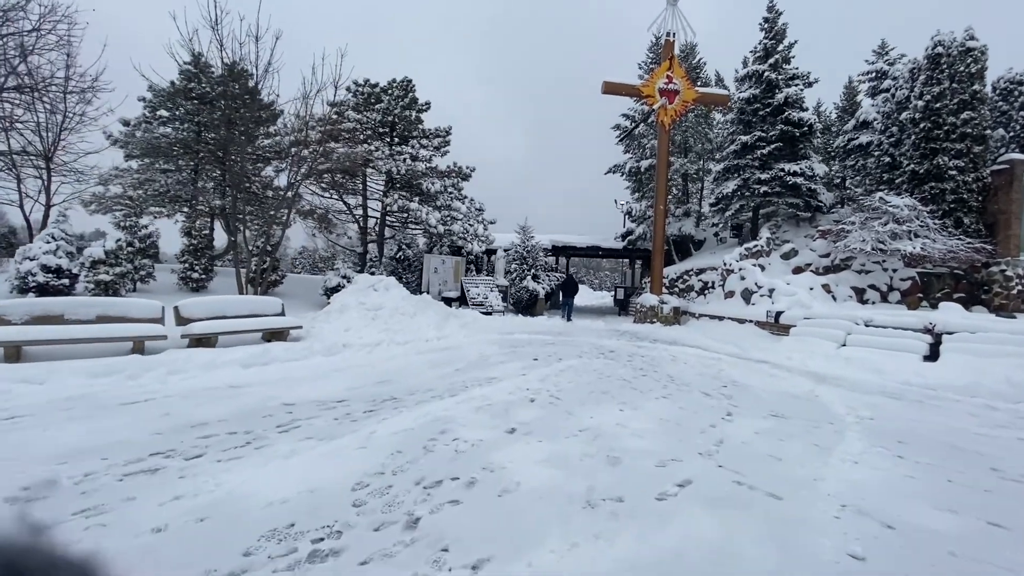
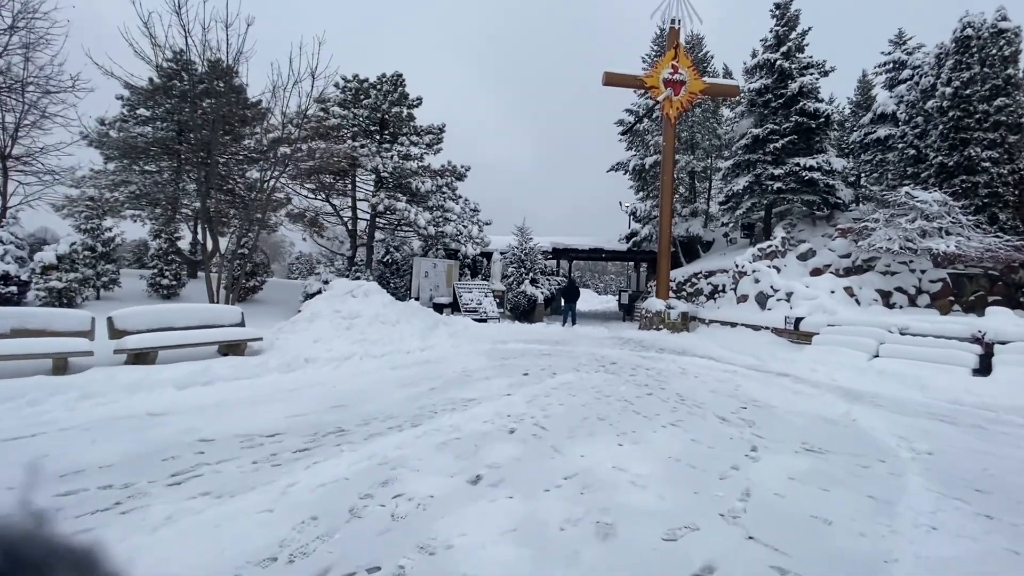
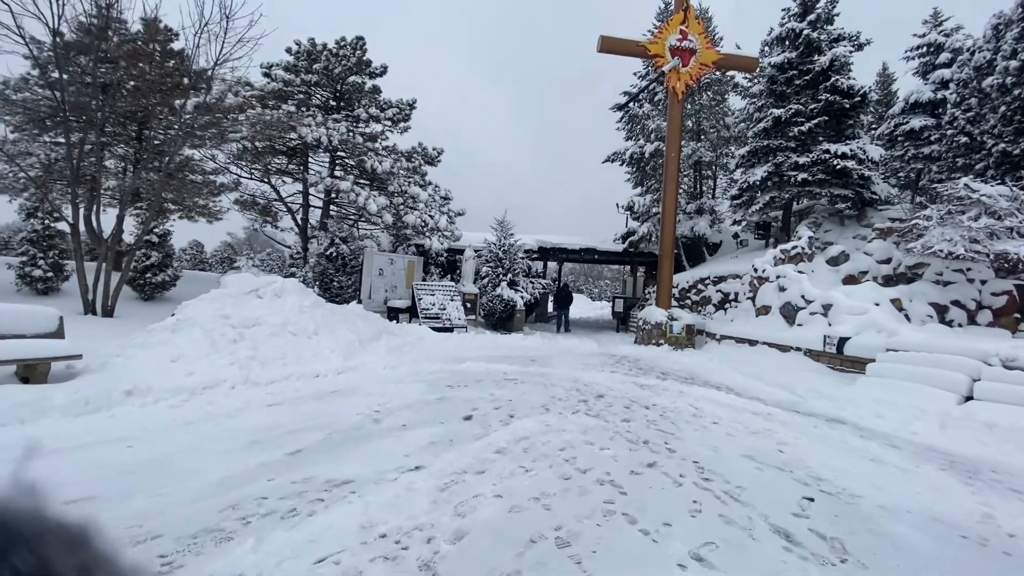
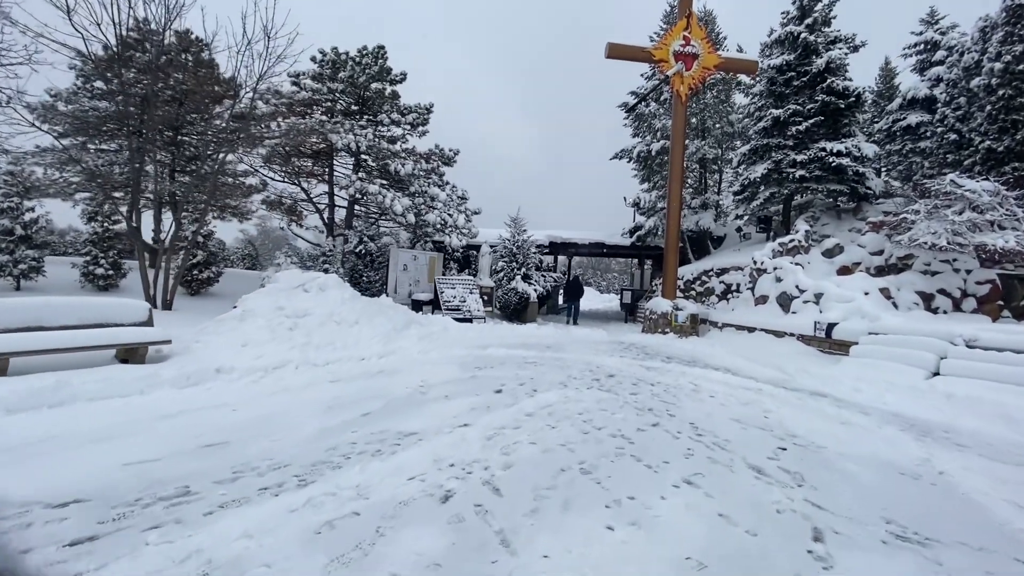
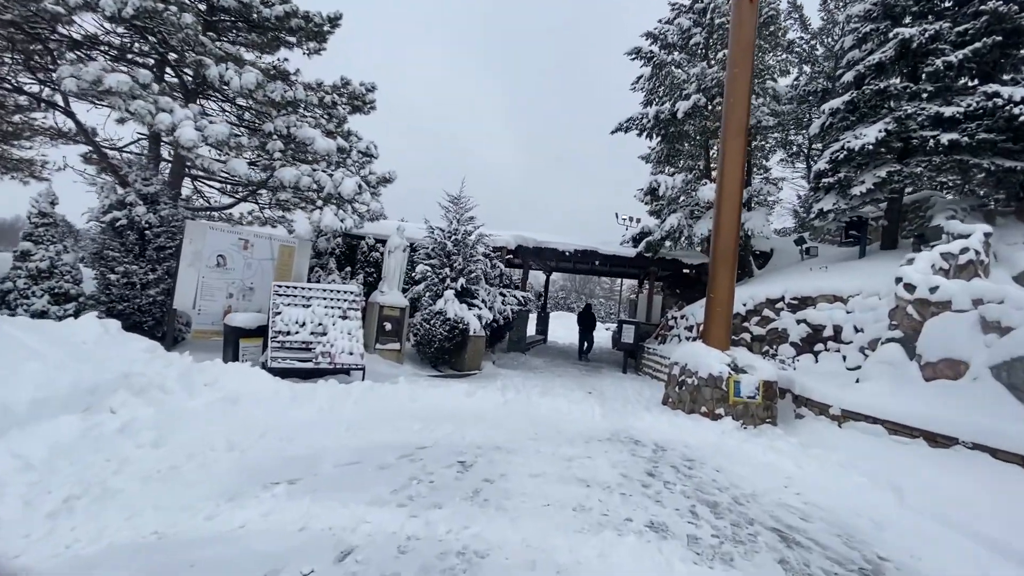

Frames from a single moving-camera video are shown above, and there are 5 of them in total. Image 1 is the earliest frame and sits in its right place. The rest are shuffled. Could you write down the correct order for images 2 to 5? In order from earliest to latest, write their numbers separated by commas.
2, 4, 3, 5
